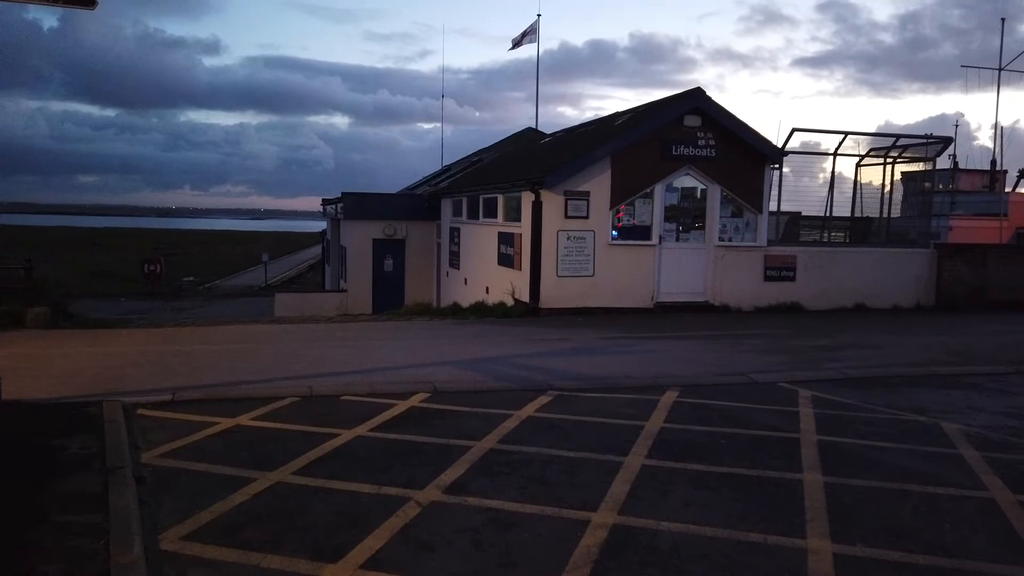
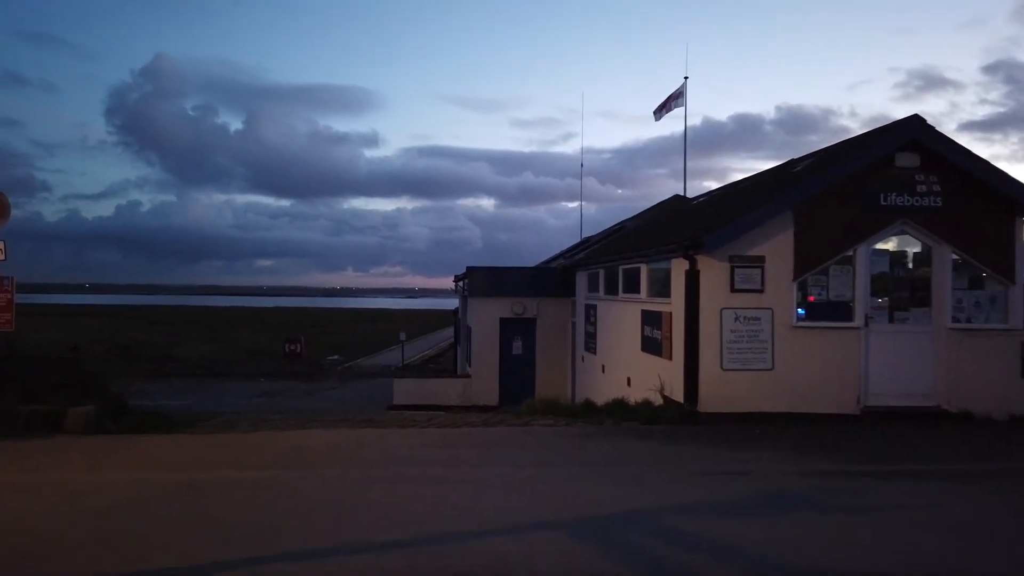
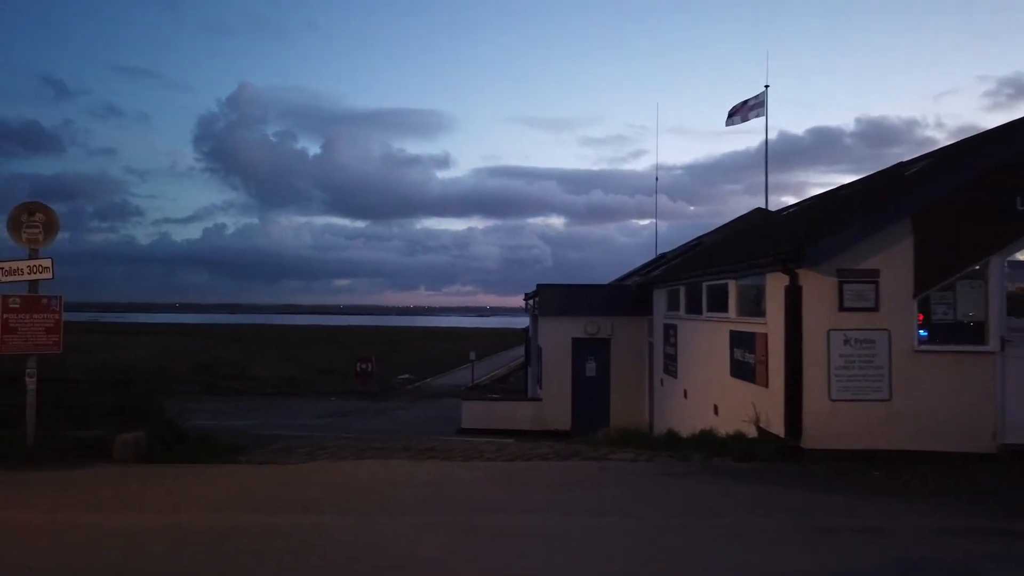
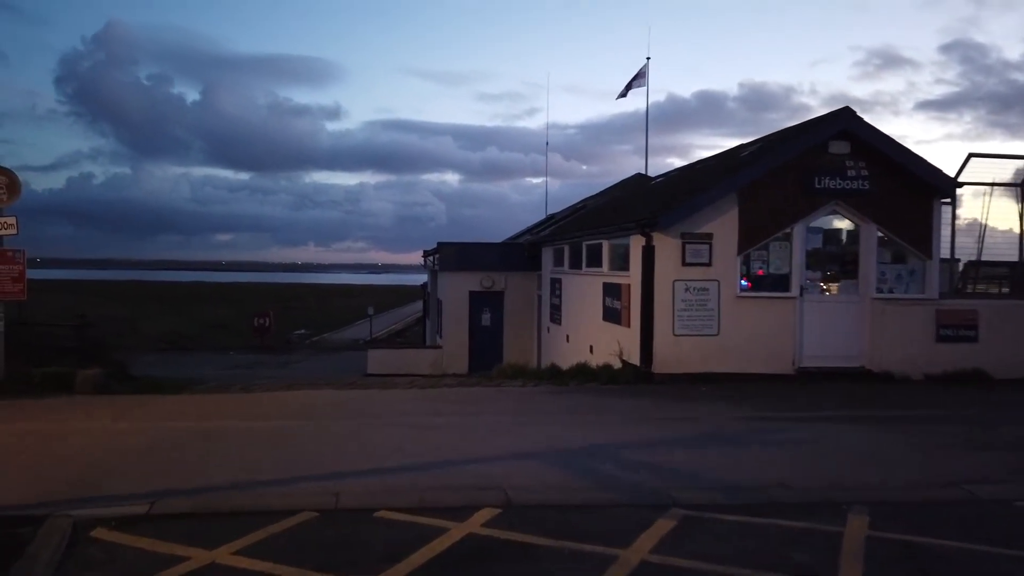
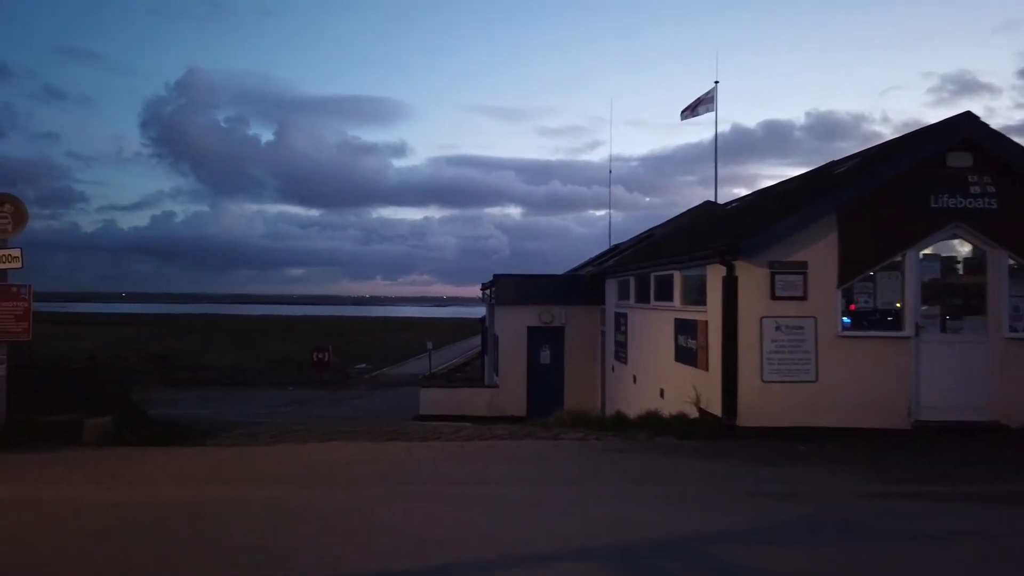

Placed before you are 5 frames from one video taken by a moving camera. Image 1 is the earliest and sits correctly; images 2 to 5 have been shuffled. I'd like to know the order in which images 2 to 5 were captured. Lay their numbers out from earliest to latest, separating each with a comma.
4, 2, 5, 3
